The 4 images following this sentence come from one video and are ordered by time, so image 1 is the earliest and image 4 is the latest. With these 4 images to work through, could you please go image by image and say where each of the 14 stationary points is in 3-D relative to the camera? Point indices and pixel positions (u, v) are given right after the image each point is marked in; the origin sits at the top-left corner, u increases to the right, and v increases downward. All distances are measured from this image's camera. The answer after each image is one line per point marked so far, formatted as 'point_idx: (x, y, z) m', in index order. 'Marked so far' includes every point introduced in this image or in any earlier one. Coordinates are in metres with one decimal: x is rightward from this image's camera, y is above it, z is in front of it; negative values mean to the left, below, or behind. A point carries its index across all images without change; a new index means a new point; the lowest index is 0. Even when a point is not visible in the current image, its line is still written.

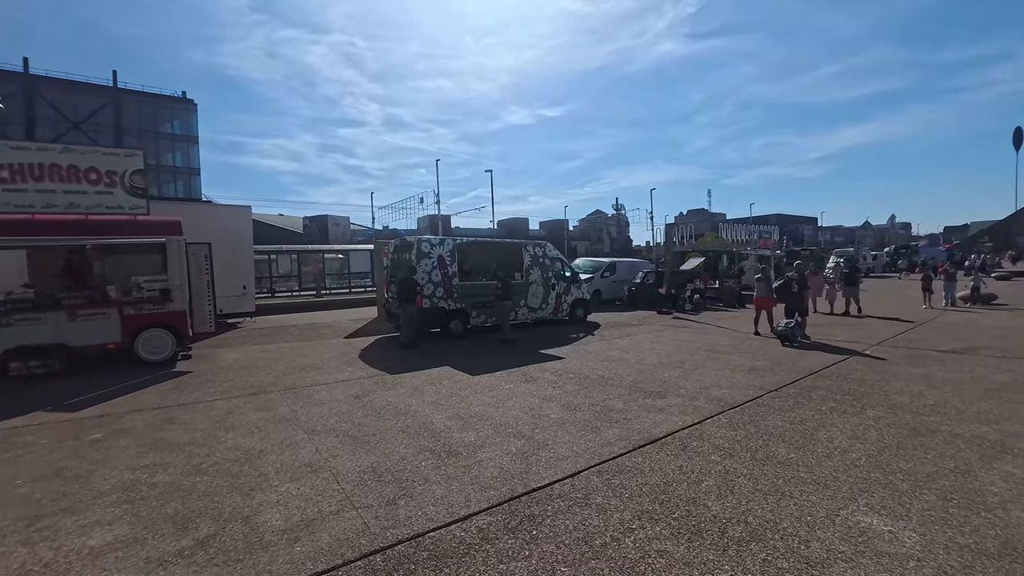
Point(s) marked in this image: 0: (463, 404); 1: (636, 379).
0: (-0.7, -1.7, +7.1) m
1: (+2.1, -1.5, +8.1) m
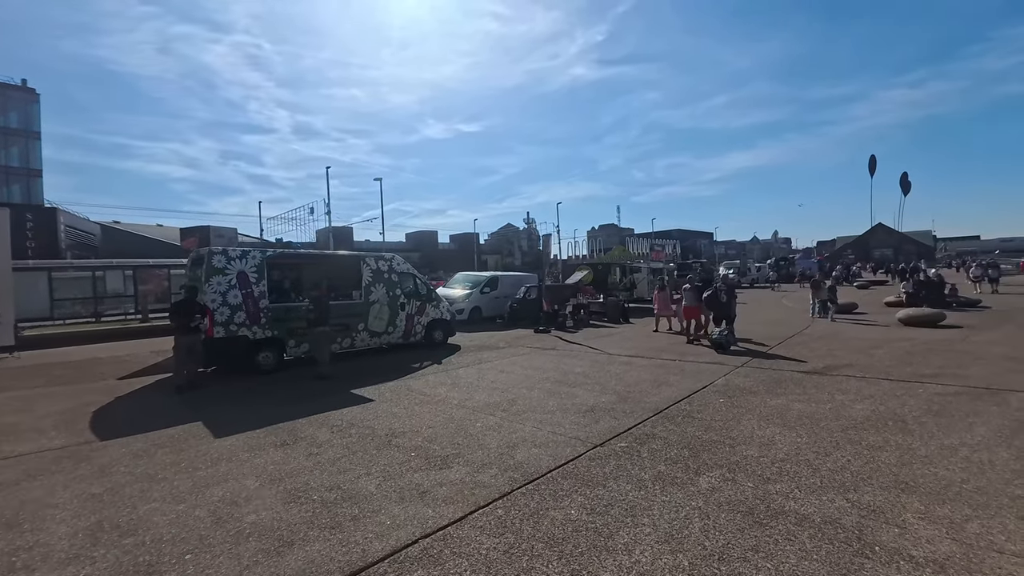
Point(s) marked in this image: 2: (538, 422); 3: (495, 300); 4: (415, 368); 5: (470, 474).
0: (-3.5, -2.0, +4.6) m
1: (-1.0, -1.8, +6.1) m
2: (+0.3, -1.7, +6.3) m
3: (-0.7, -0.5, +20.0) m
4: (-2.1, -1.8, +10.5) m
5: (-0.4, -1.8, +4.7) m
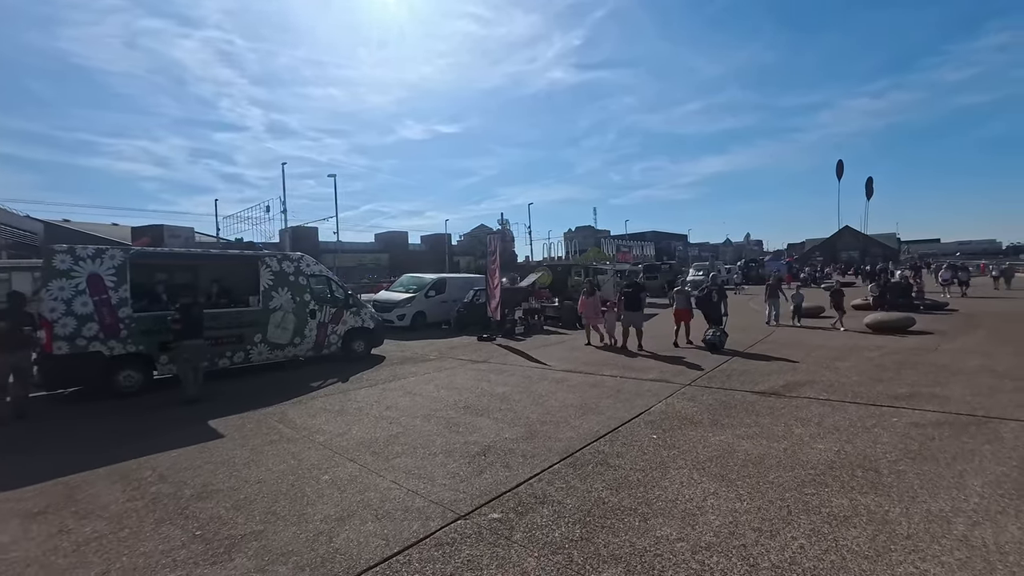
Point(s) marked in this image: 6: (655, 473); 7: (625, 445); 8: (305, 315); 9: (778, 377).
0: (-4.8, -2.1, +2.9) m
1: (-2.3, -1.9, +4.5) m
2: (-1.0, -1.8, +4.7) m
3: (-2.7, -0.6, +18.4) m
4: (-3.7, -1.8, +8.8) m
5: (-1.7, -1.9, +3.1) m
6: (+1.3, -1.7, +4.4) m
7: (+1.2, -1.7, +5.2) m
8: (-4.7, -0.6, +11.0) m
9: (+4.3, -1.5, +7.9) m
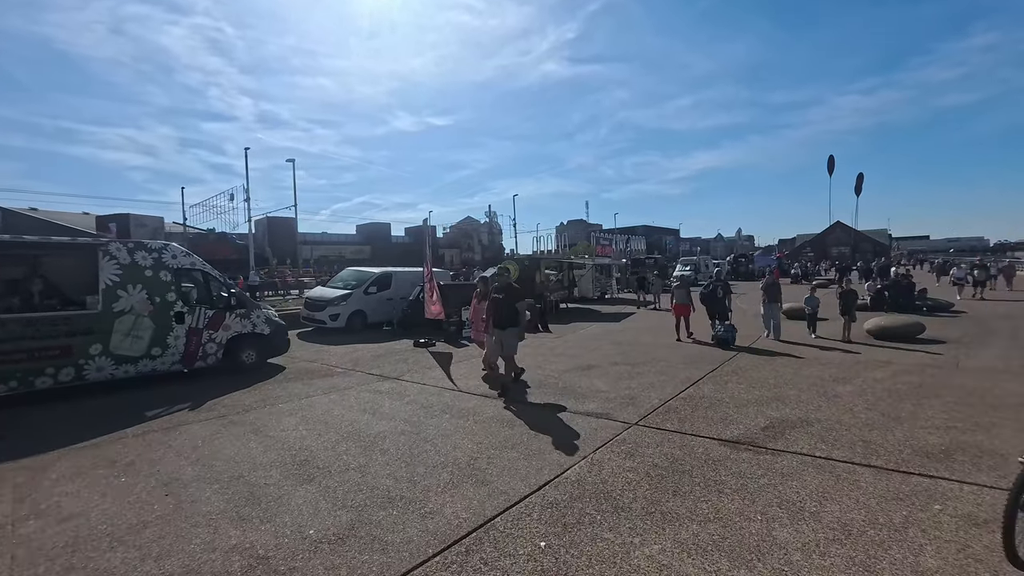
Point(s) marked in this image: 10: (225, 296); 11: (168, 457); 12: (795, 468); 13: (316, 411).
0: (-6.2, -2.1, +0.6) m
1: (-3.7, -1.9, +2.2) m
2: (-2.4, -1.8, +2.5) m
3: (-4.2, -0.5, +16.2) m
4: (-5.1, -1.8, +6.6) m
5: (-3.0, -1.9, +0.9) m
6: (-0.1, -1.8, +2.3) m
7: (-0.2, -1.7, +3.0) m
8: (-6.1, -0.5, +8.7) m
9: (+2.9, -1.5, +5.7) m
10: (-5.5, -0.1, +9.4) m
11: (-3.7, -1.8, +5.3) m
12: (+2.5, -1.6, +4.2) m
13: (-2.7, -1.7, +6.6) m
